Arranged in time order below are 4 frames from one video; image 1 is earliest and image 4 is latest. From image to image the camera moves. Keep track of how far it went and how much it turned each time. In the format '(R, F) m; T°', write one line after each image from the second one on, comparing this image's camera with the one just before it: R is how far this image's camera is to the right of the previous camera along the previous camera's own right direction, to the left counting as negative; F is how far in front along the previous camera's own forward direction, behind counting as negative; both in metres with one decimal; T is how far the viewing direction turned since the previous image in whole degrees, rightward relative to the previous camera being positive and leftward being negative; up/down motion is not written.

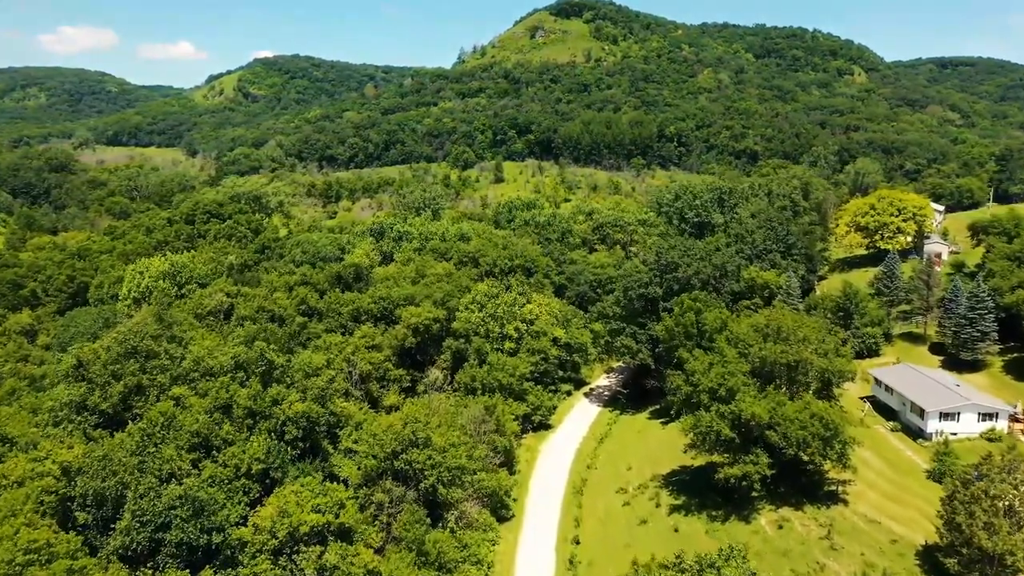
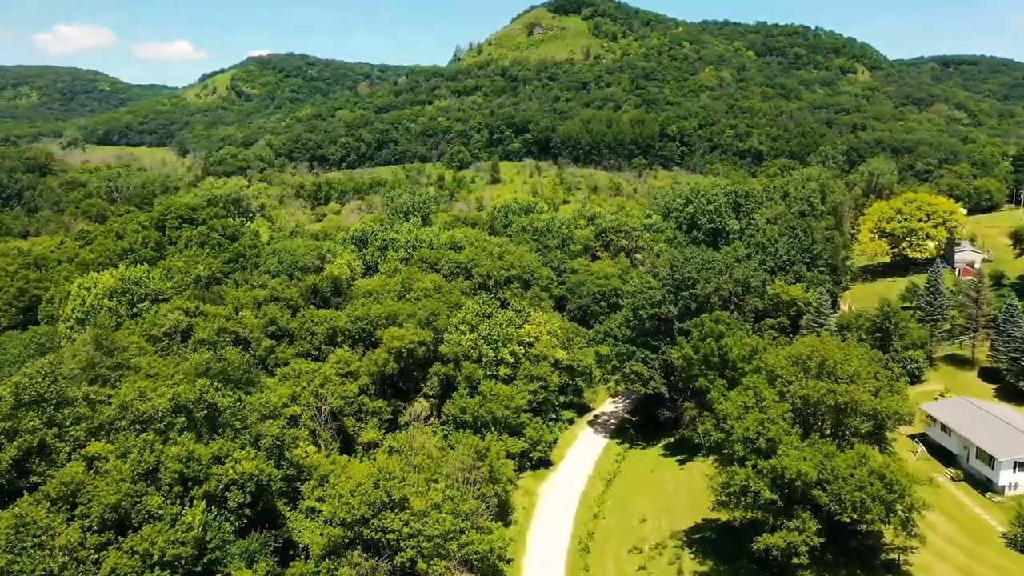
(+0.2, +7.5) m; 0°
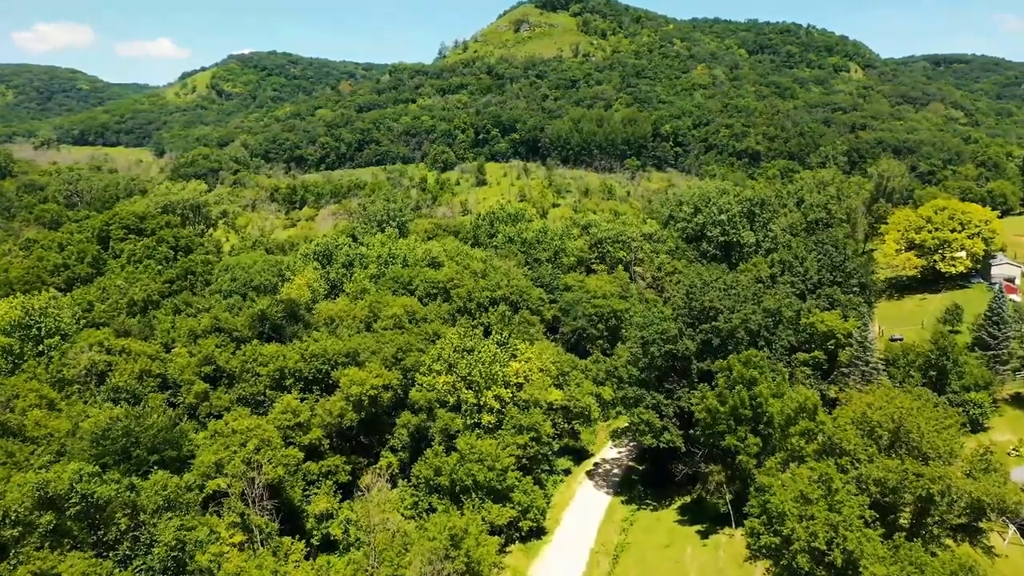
(+0.3, +9.7) m; +1°
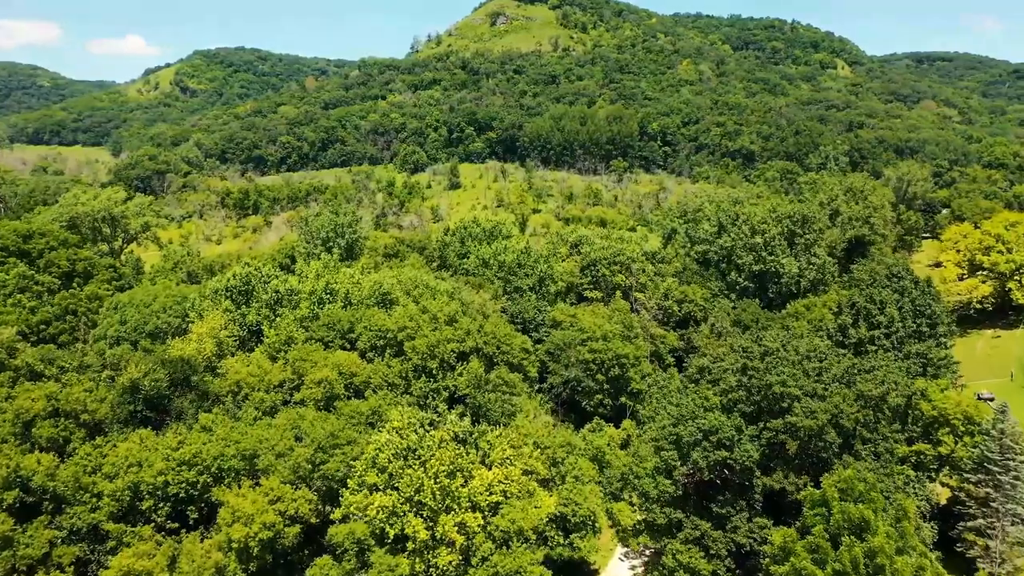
(+0.4, +15.9) m; +2°
